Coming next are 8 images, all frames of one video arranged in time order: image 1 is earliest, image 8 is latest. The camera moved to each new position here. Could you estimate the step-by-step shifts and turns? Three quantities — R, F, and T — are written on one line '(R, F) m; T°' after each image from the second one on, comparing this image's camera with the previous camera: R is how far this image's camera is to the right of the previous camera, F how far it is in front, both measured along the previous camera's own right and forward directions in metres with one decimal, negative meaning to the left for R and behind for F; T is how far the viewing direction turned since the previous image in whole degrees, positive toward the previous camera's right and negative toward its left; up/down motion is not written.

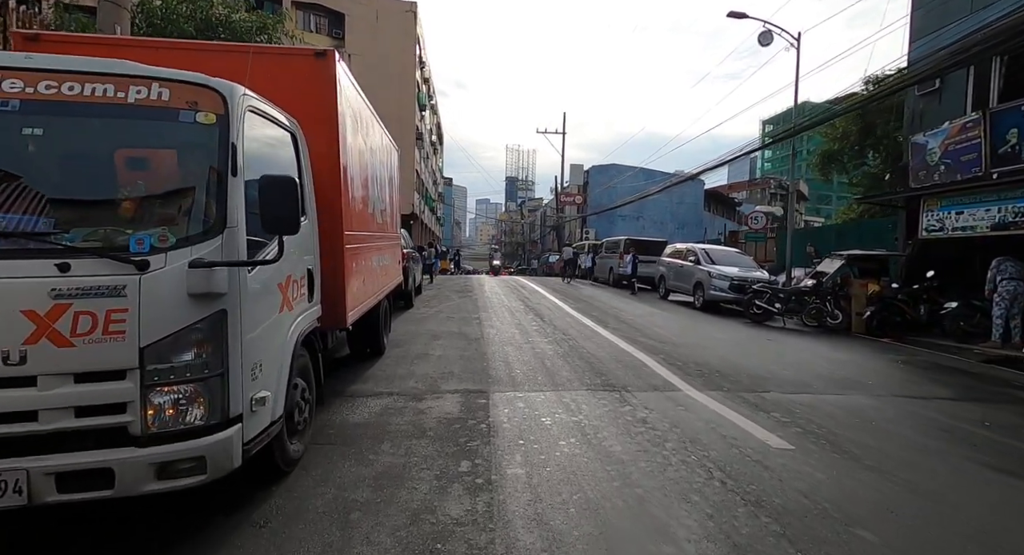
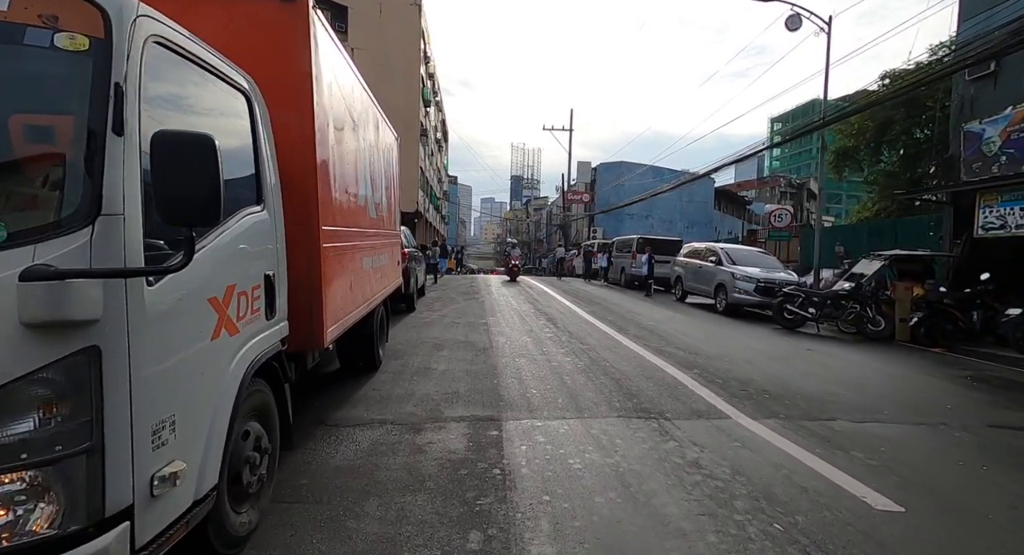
(-0.1, +1.0) m; -1°
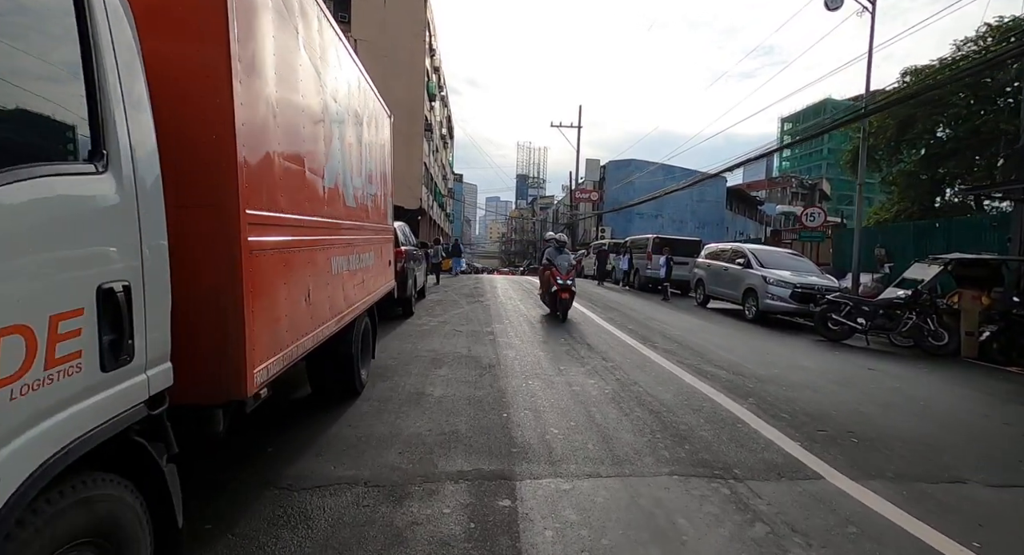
(-0.1, +1.3) m; -1°
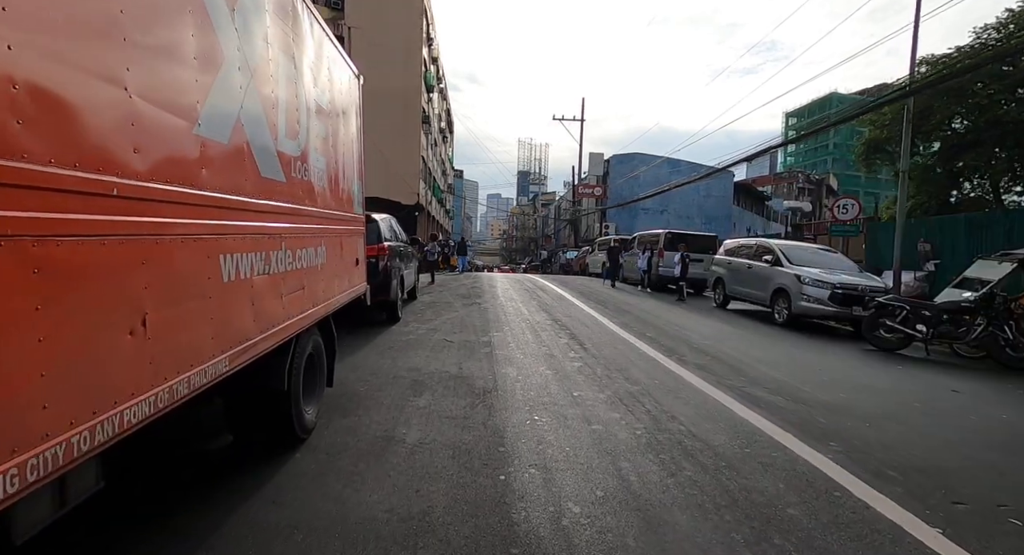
(0.0, +1.5) m; 0°
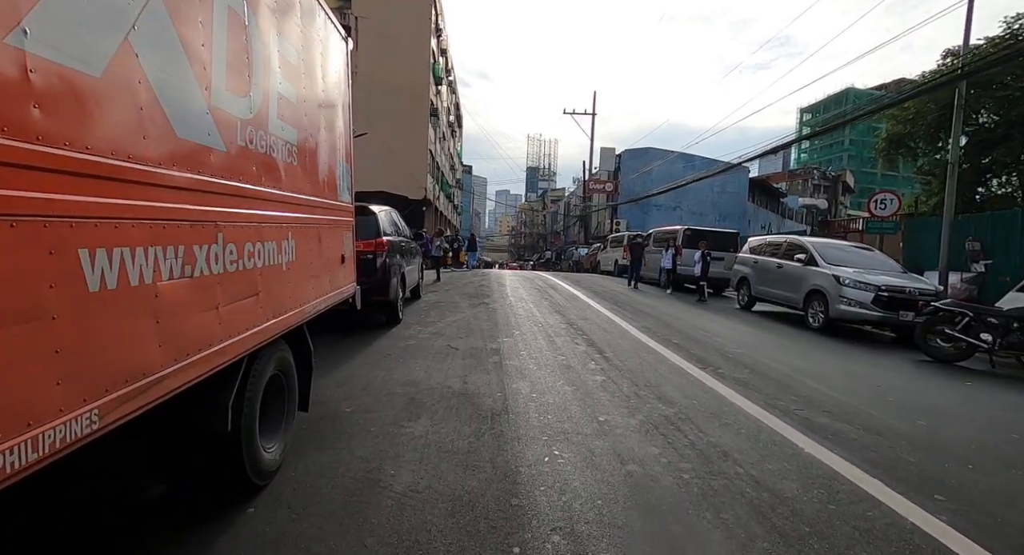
(-0.1, +0.9) m; -1°
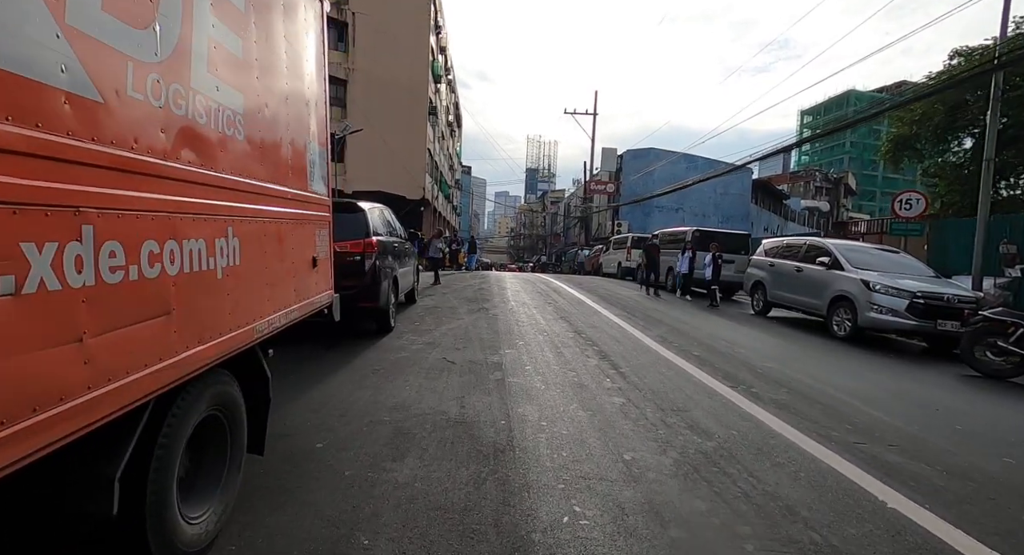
(-0.1, +0.8) m; 0°
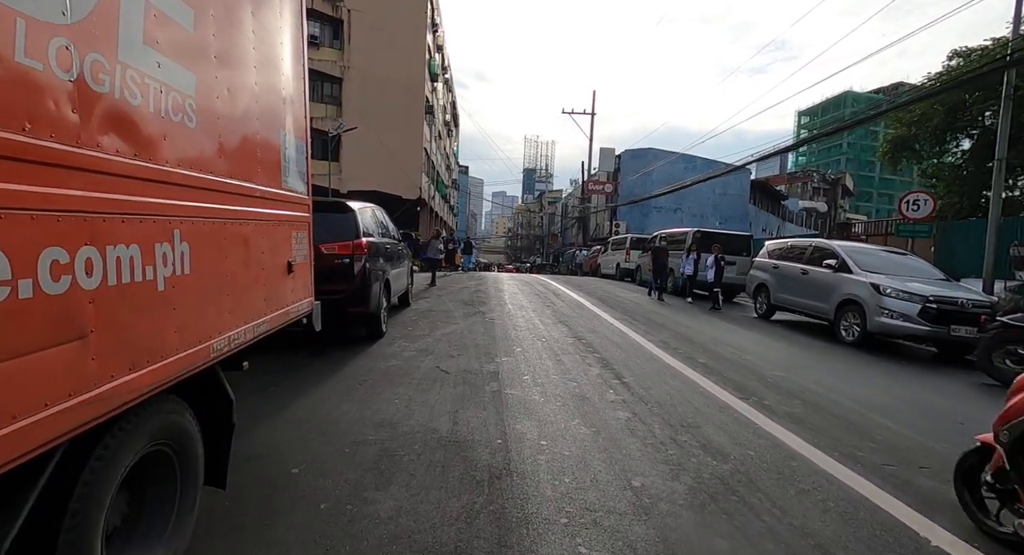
(0.0, +0.4) m; 0°
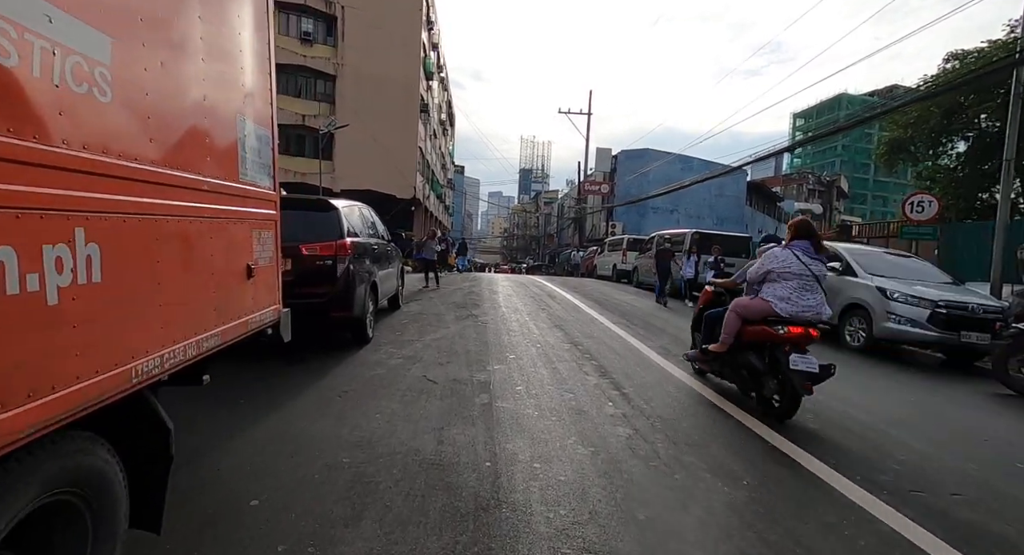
(0.0, +0.4) m; 0°
